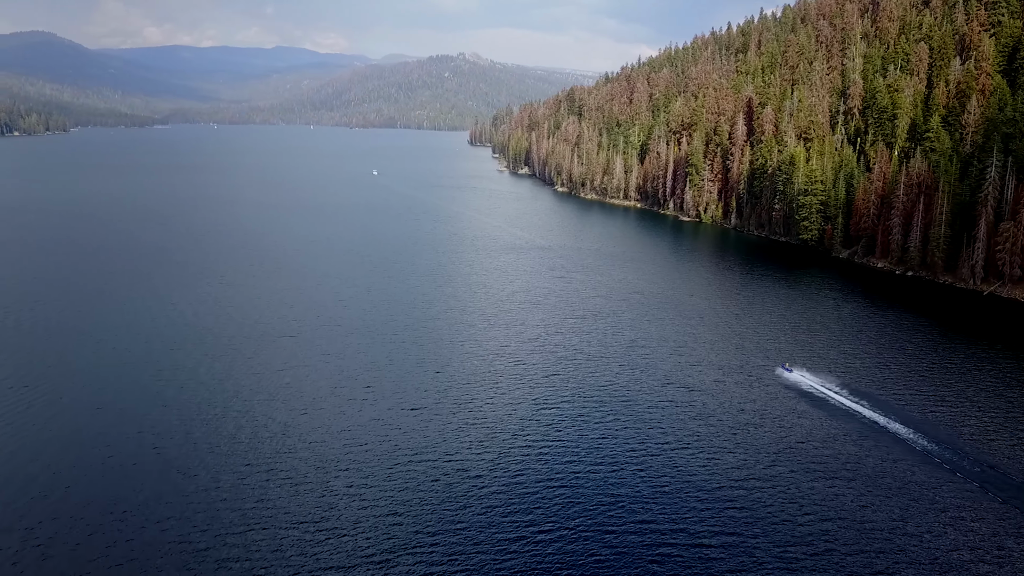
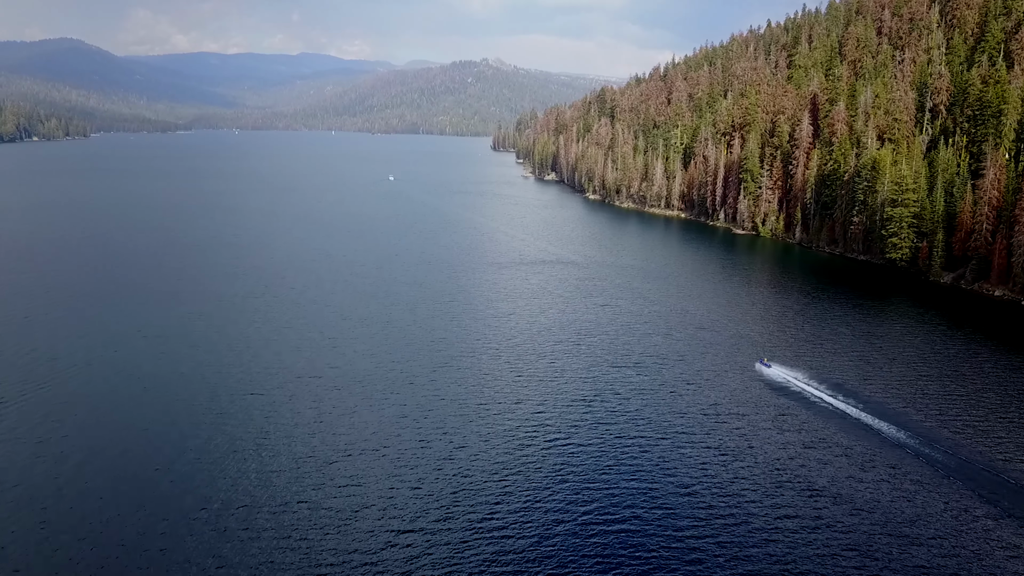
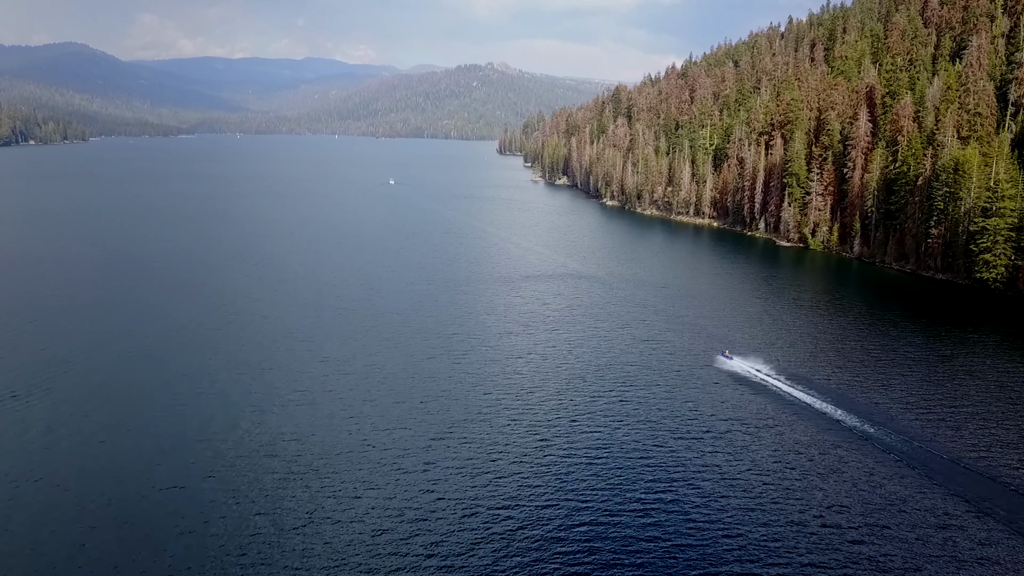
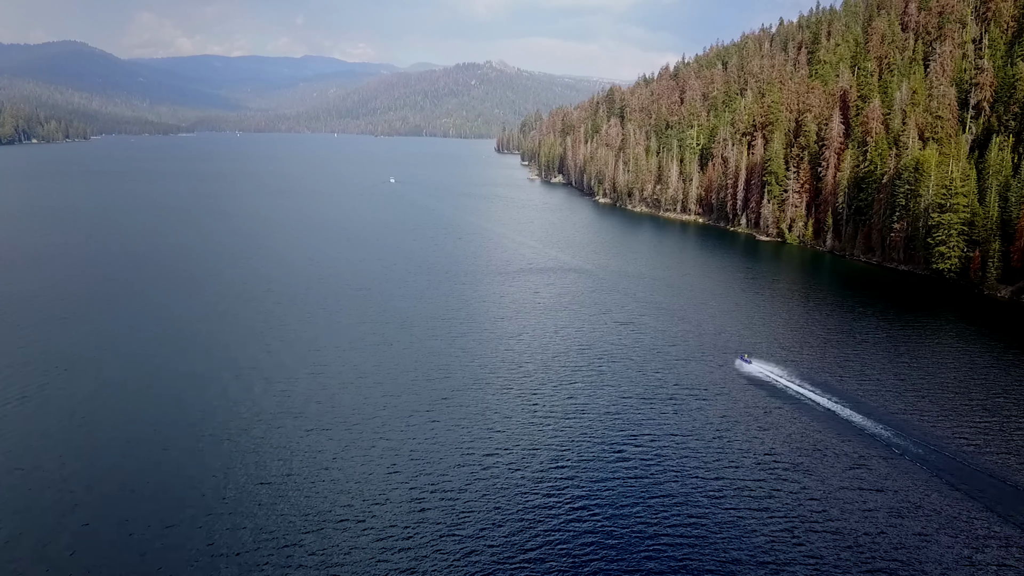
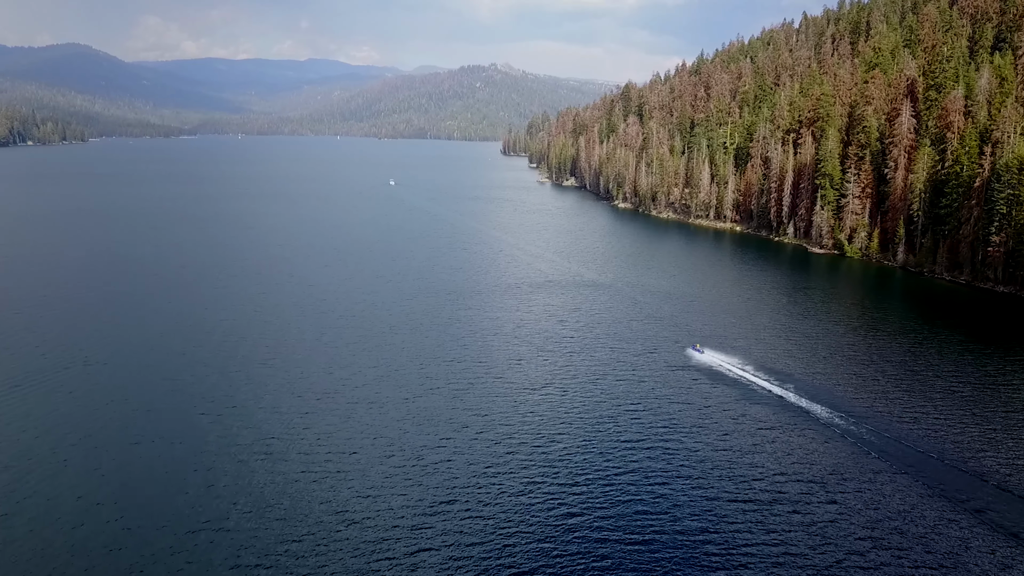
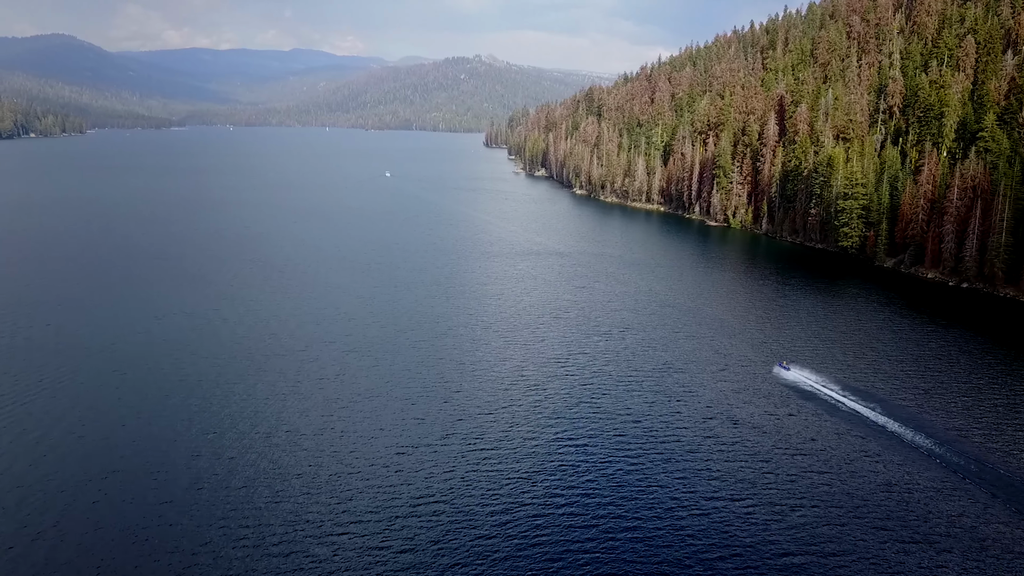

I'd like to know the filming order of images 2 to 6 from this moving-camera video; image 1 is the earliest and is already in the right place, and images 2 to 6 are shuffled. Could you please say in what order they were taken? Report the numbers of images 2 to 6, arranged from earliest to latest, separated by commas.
6, 2, 4, 3, 5
